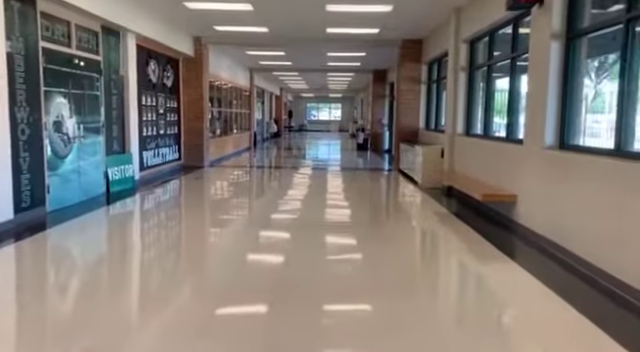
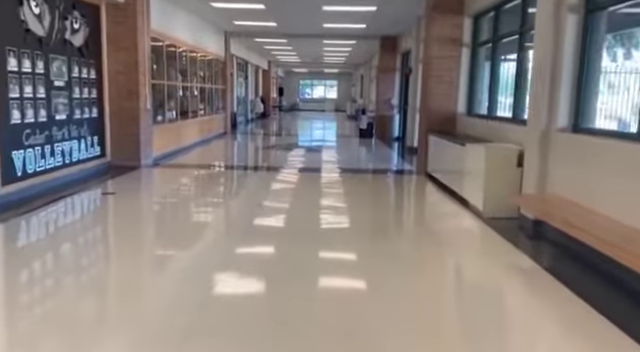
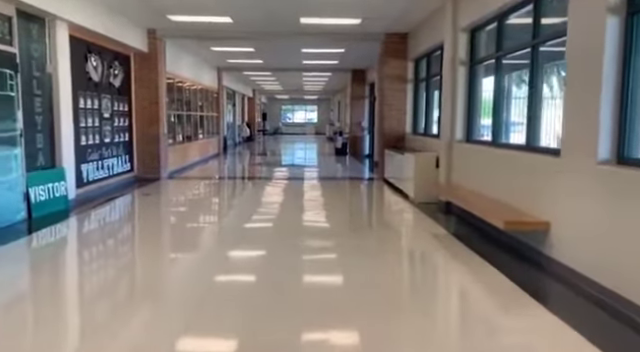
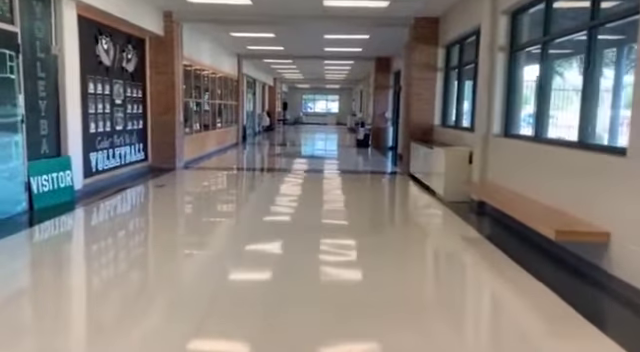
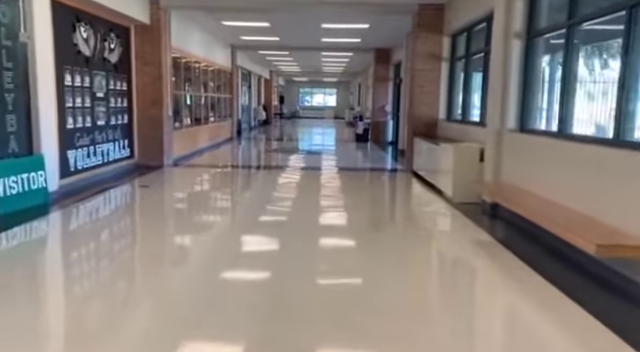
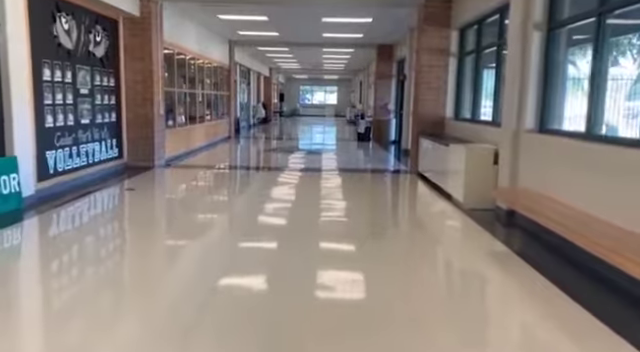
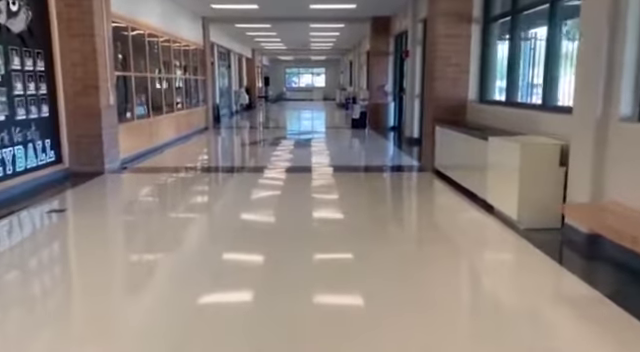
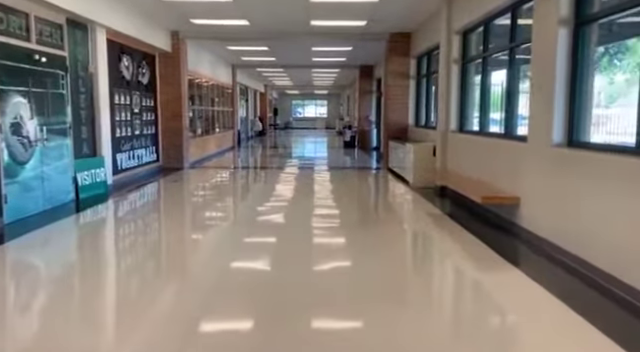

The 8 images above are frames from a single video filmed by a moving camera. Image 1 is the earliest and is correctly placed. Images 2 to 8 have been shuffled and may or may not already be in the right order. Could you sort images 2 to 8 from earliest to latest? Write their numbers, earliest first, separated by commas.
8, 3, 4, 5, 6, 2, 7
